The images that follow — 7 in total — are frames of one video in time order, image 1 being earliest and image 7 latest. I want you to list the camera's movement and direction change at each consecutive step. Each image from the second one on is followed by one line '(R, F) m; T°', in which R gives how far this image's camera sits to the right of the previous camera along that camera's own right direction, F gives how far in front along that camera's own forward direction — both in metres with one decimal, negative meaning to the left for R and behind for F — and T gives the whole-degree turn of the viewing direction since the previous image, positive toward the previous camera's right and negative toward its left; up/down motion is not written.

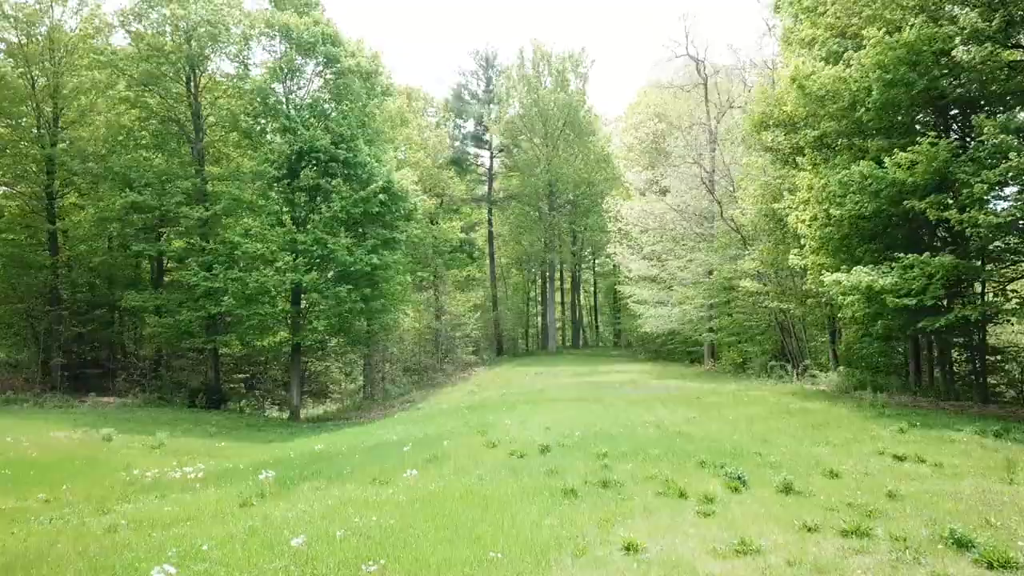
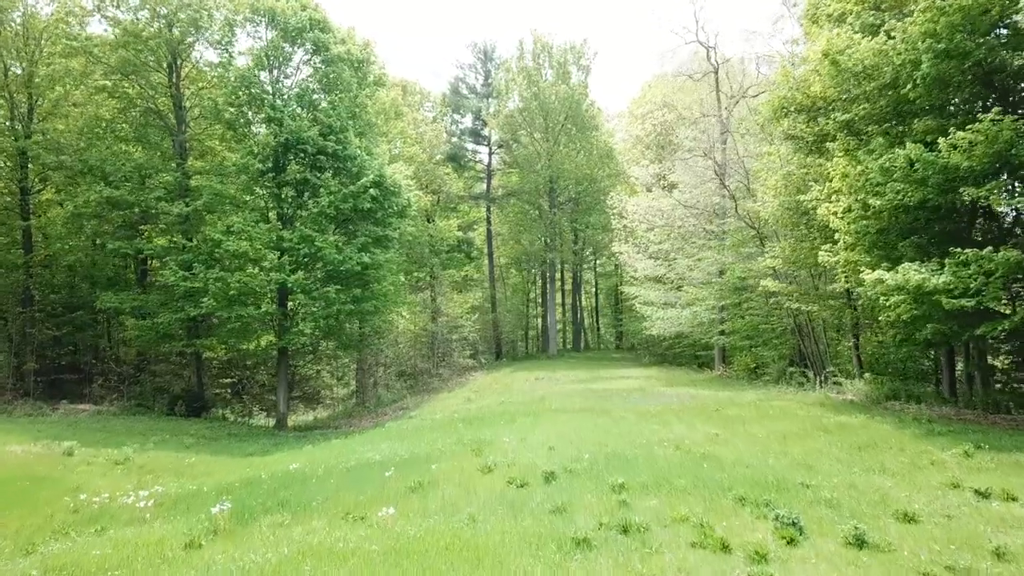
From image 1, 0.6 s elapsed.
(0.0, +1.4) m; 0°
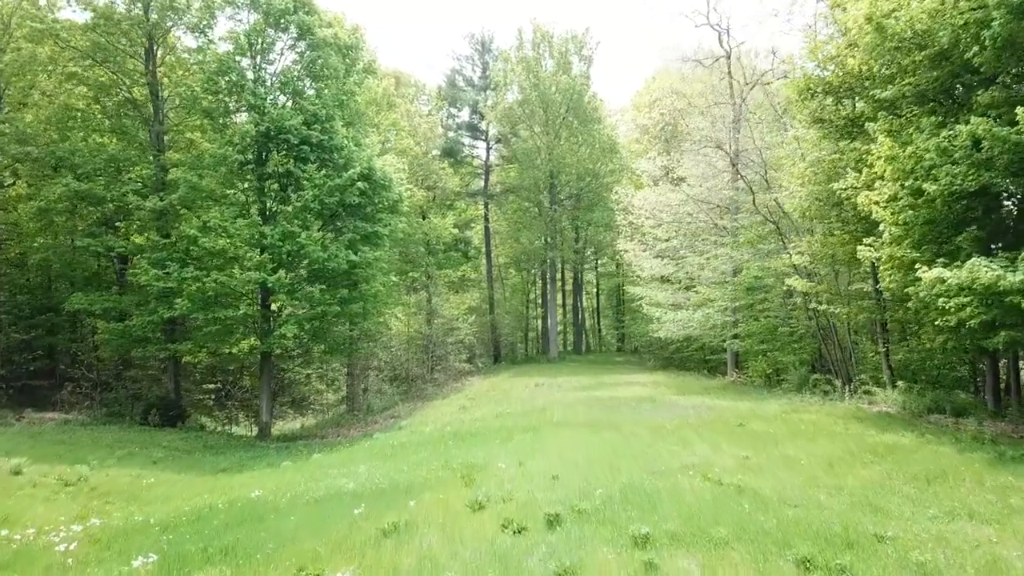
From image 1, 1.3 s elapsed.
(0.0, +1.6) m; 0°
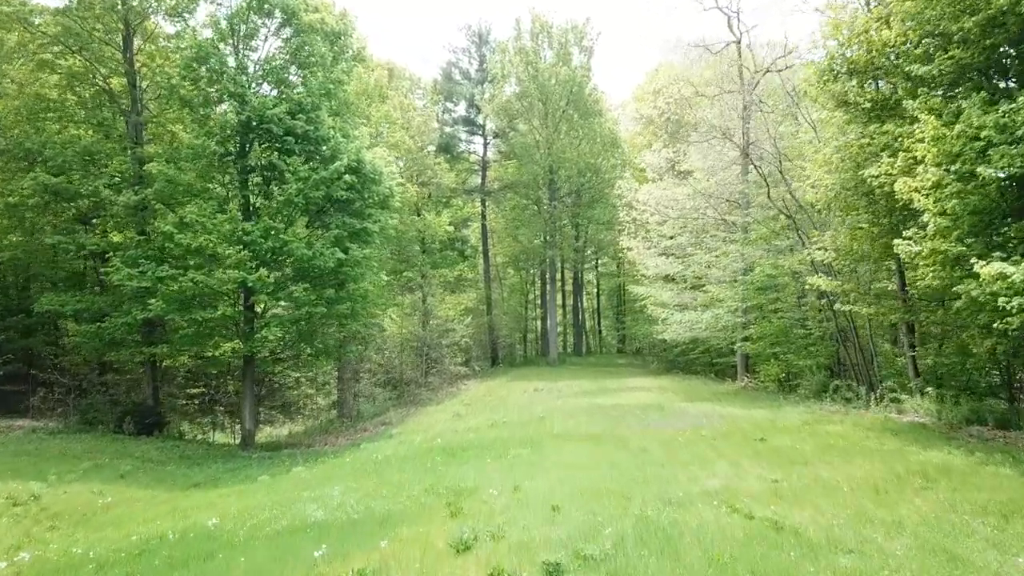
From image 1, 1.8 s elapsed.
(0.0, +1.3) m; 0°
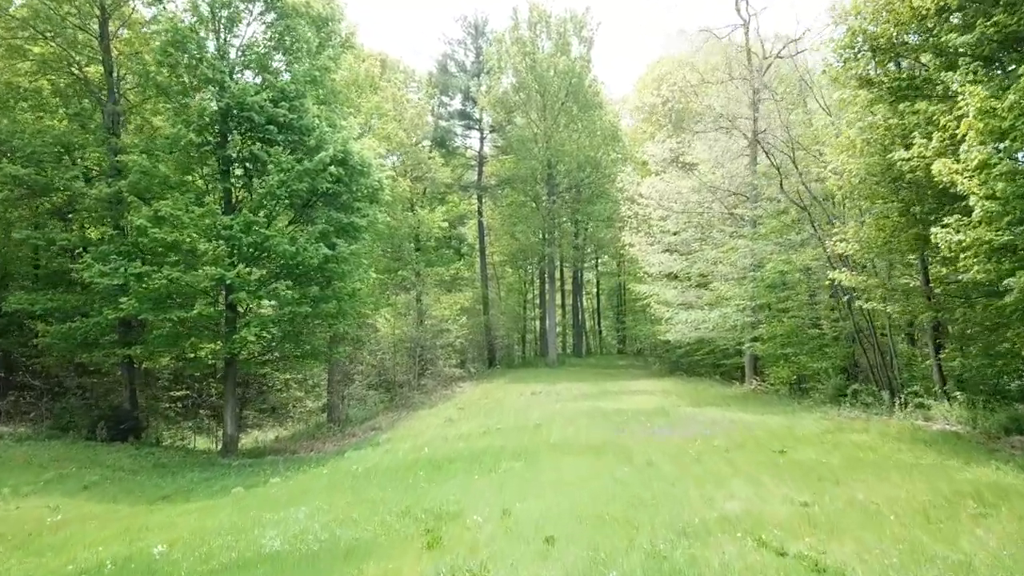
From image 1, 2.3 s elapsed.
(+0.1, +1.1) m; 0°
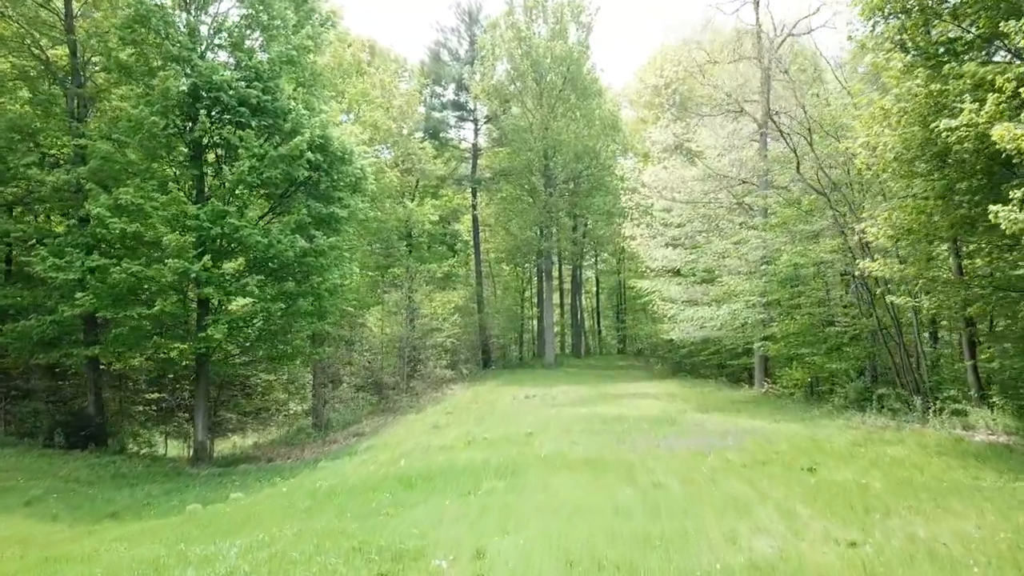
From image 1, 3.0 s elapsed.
(+0.1, +1.4) m; 0°
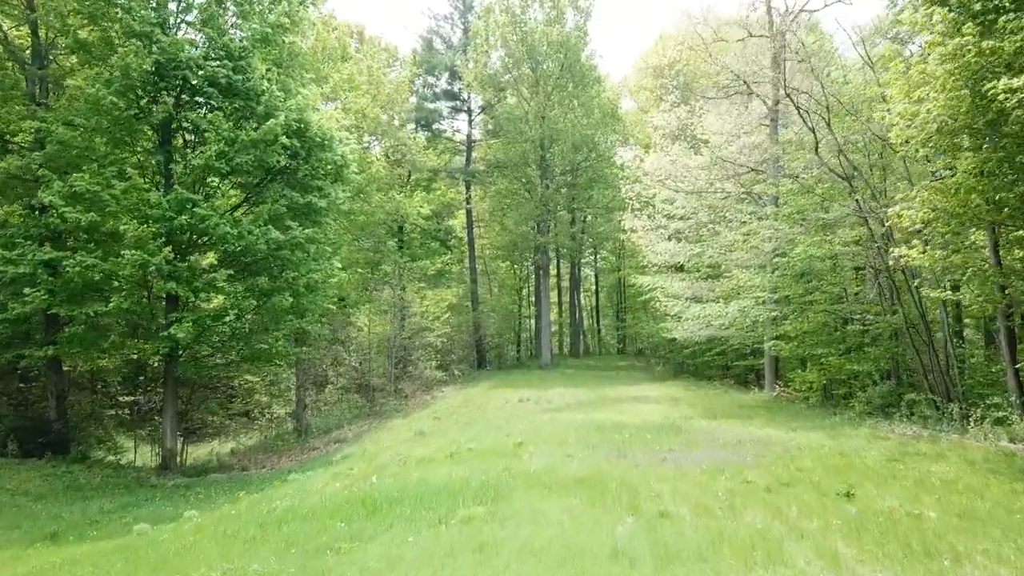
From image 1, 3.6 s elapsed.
(+0.1, +1.4) m; 0°
